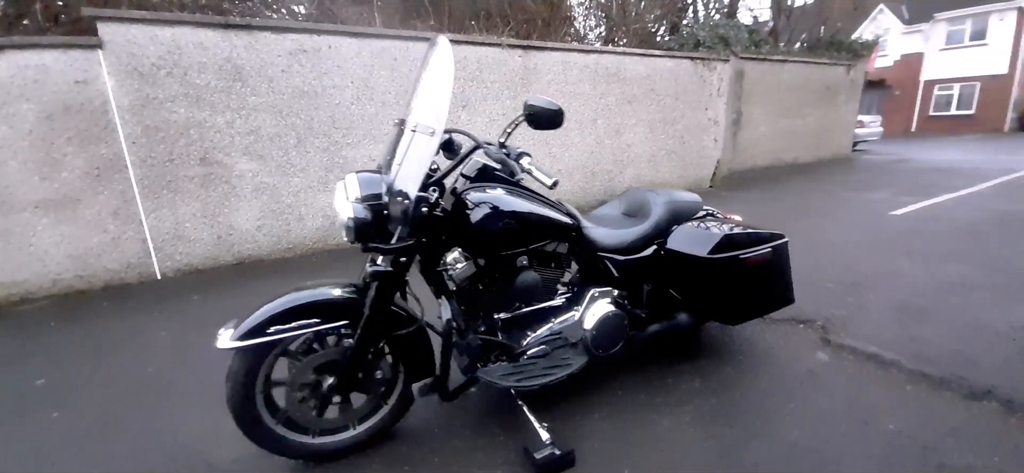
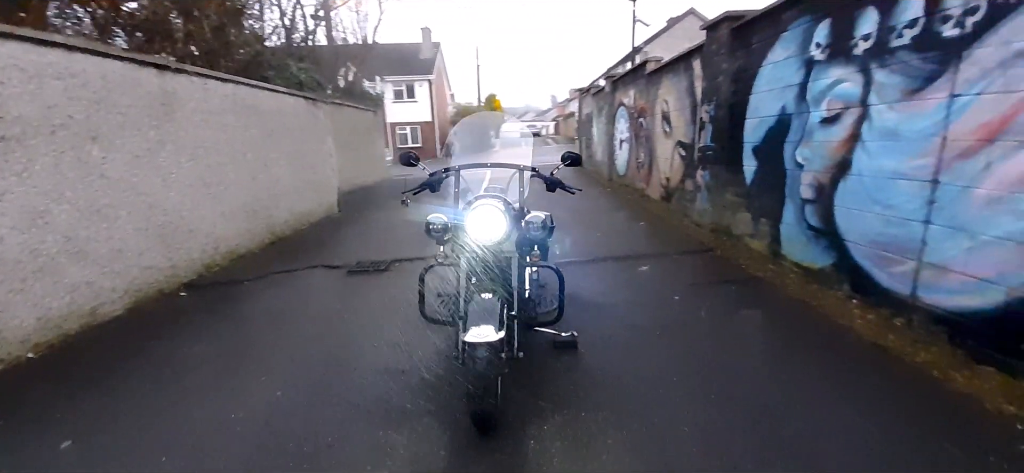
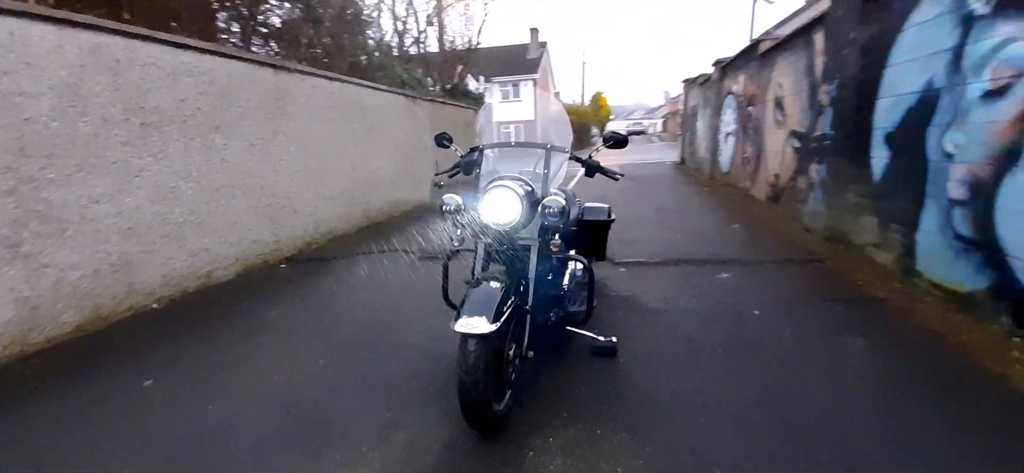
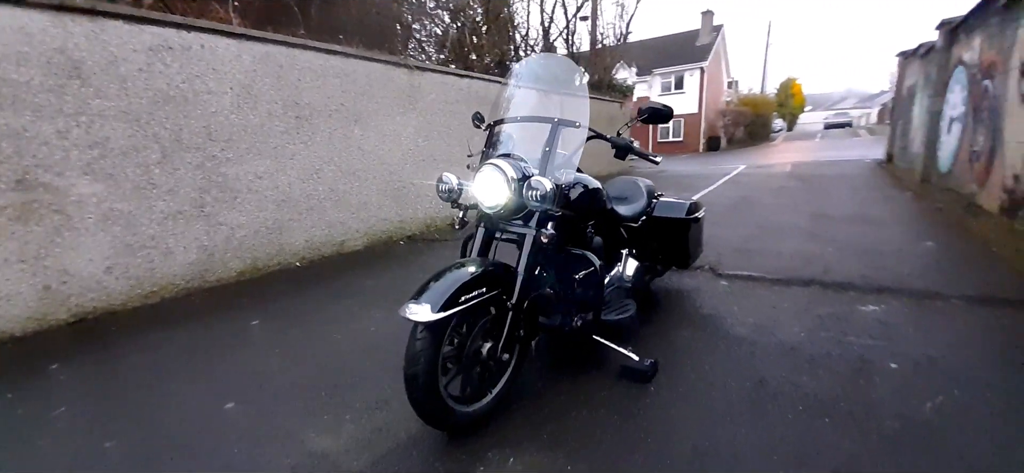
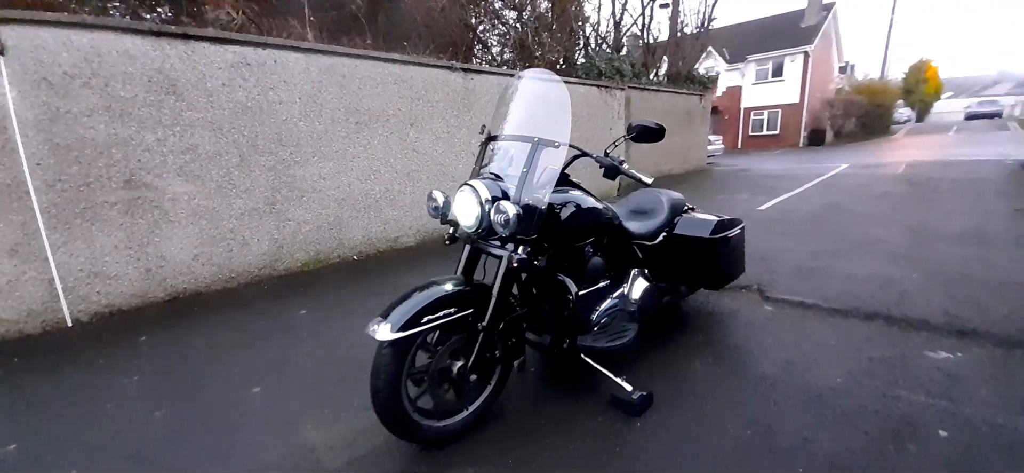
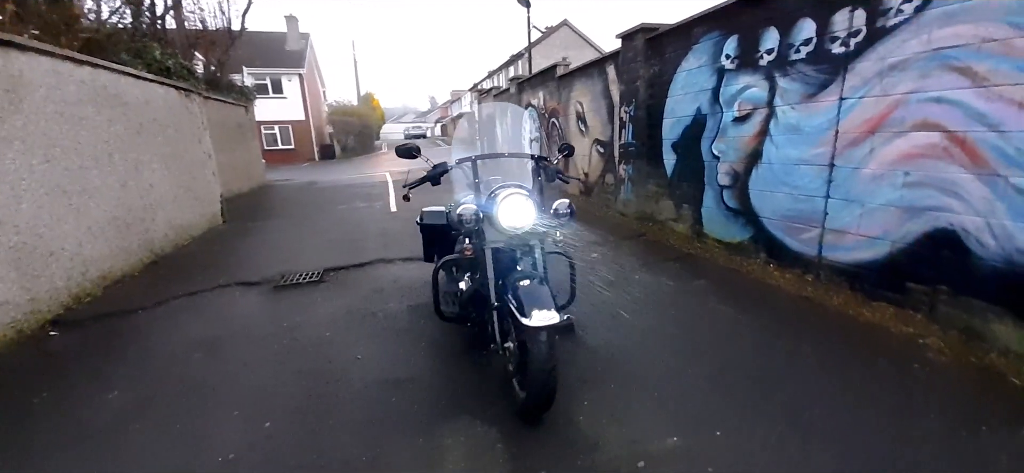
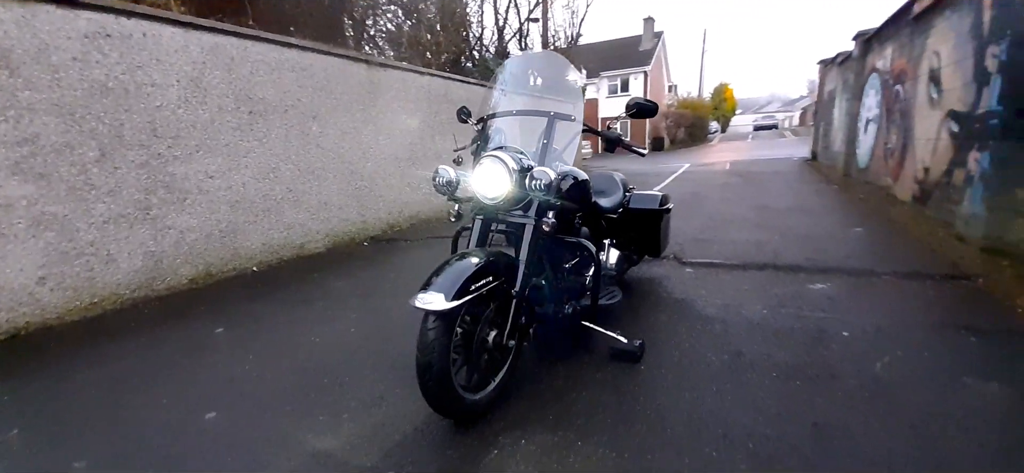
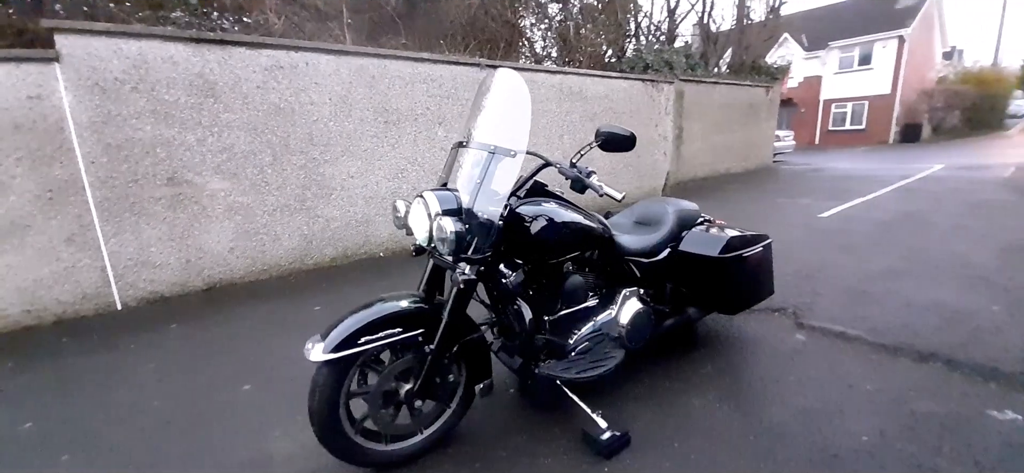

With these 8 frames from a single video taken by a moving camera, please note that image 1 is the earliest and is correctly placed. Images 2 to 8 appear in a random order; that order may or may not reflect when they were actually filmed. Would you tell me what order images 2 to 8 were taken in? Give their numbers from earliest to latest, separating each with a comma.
8, 5, 4, 7, 3, 2, 6
